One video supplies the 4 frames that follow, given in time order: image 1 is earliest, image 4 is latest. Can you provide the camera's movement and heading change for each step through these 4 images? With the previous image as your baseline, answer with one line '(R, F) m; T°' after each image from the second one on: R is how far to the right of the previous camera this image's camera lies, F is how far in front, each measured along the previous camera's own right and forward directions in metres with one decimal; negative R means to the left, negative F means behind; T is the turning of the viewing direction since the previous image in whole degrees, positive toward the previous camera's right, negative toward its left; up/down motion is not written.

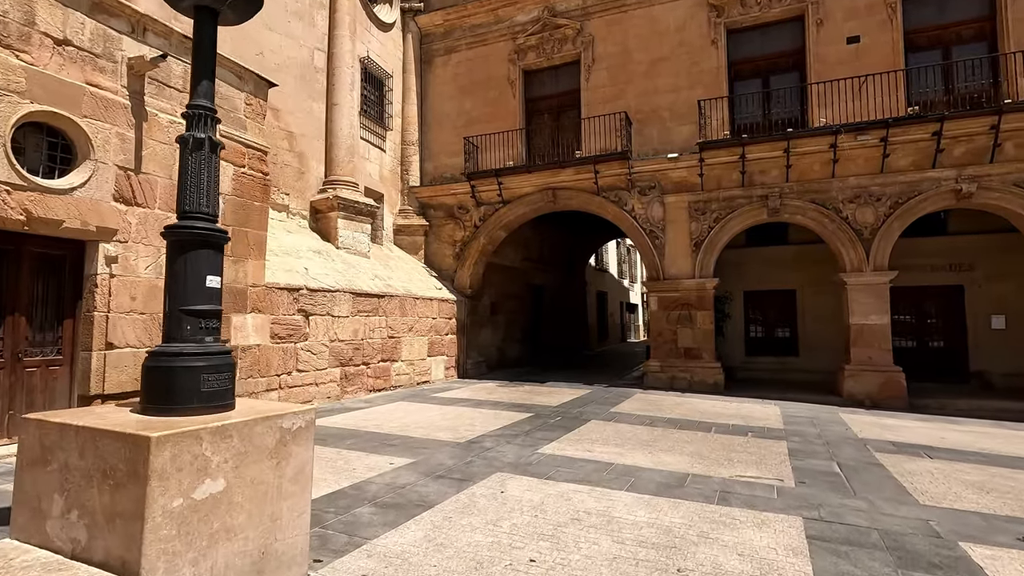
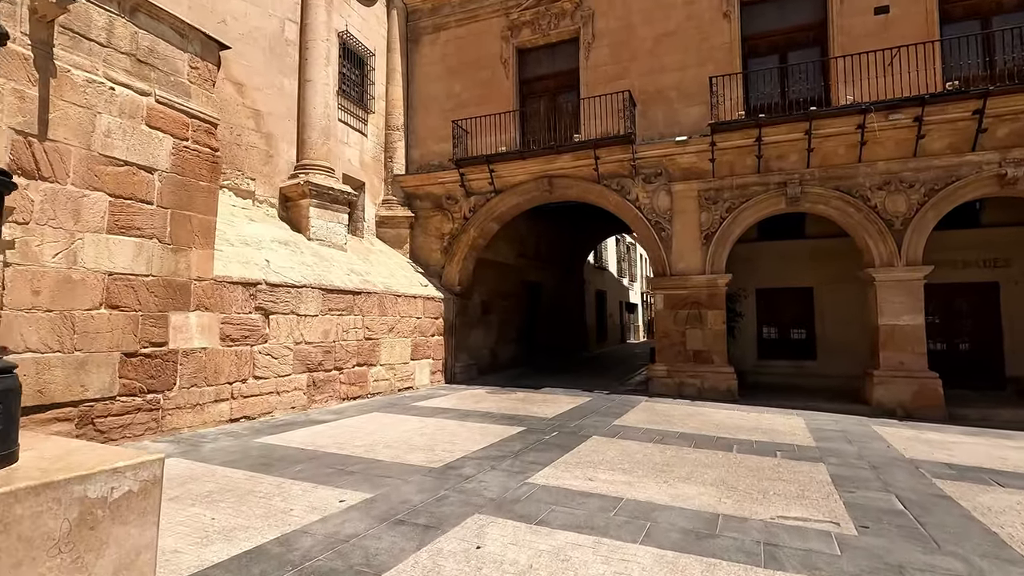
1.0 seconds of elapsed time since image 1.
(+0.1, +0.9) m; 0°
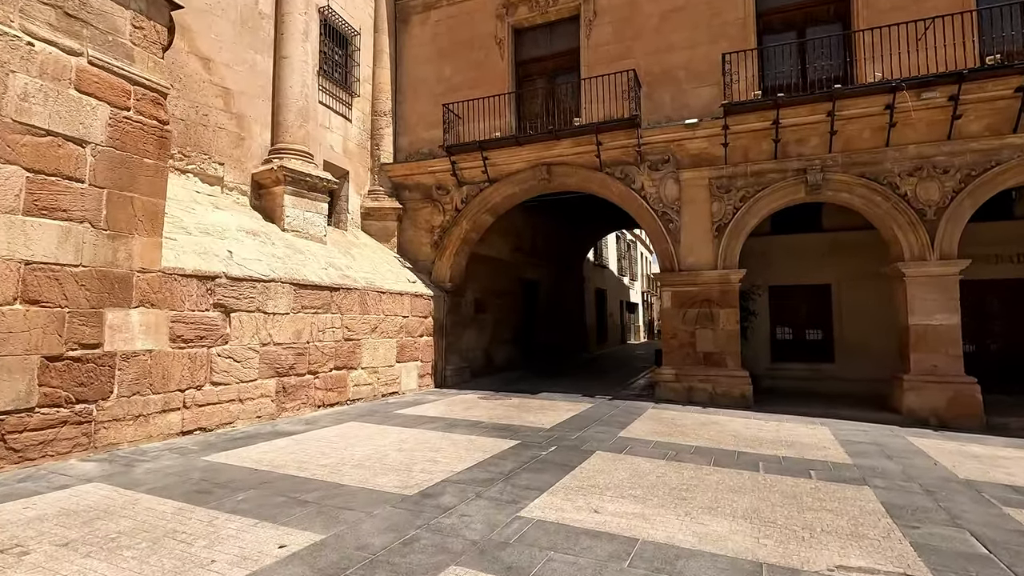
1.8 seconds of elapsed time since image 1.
(+0.1, +0.7) m; 0°
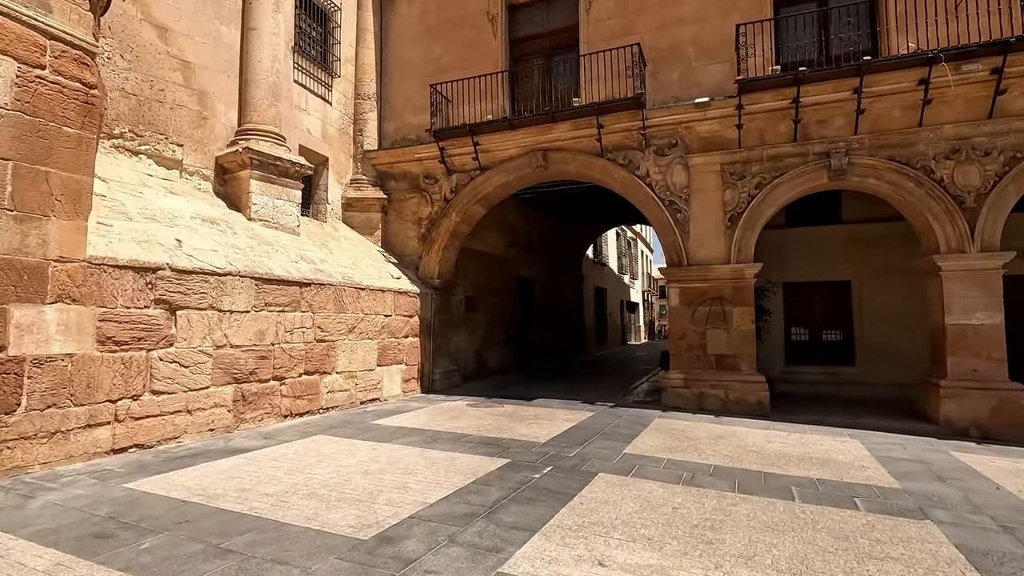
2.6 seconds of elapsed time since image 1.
(+0.1, +0.7) m; 0°
